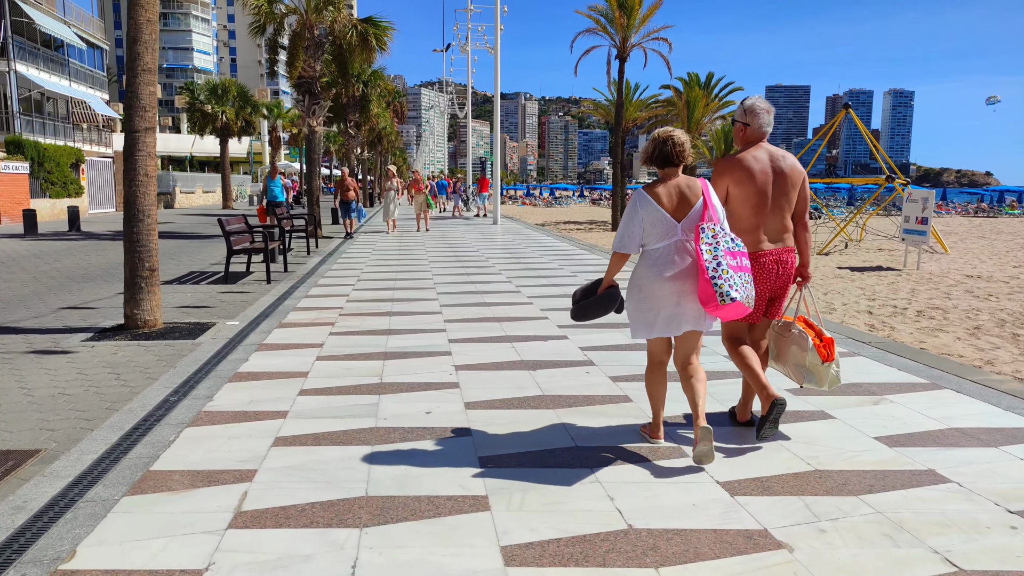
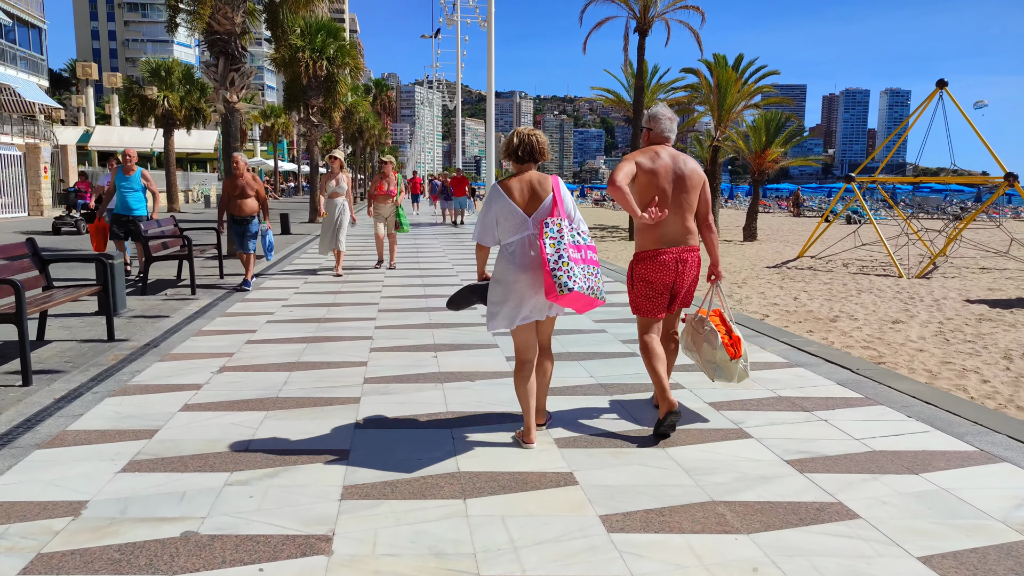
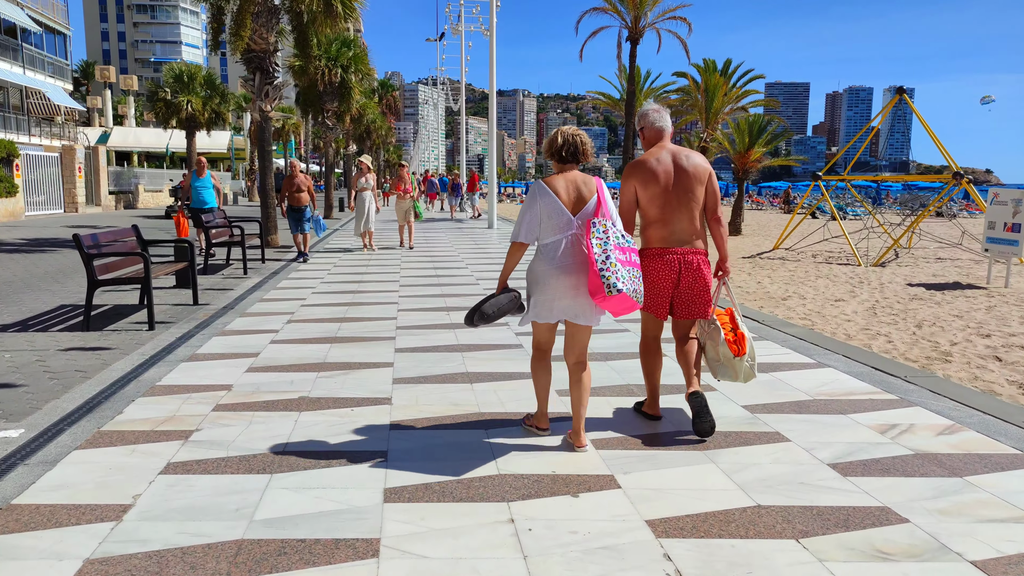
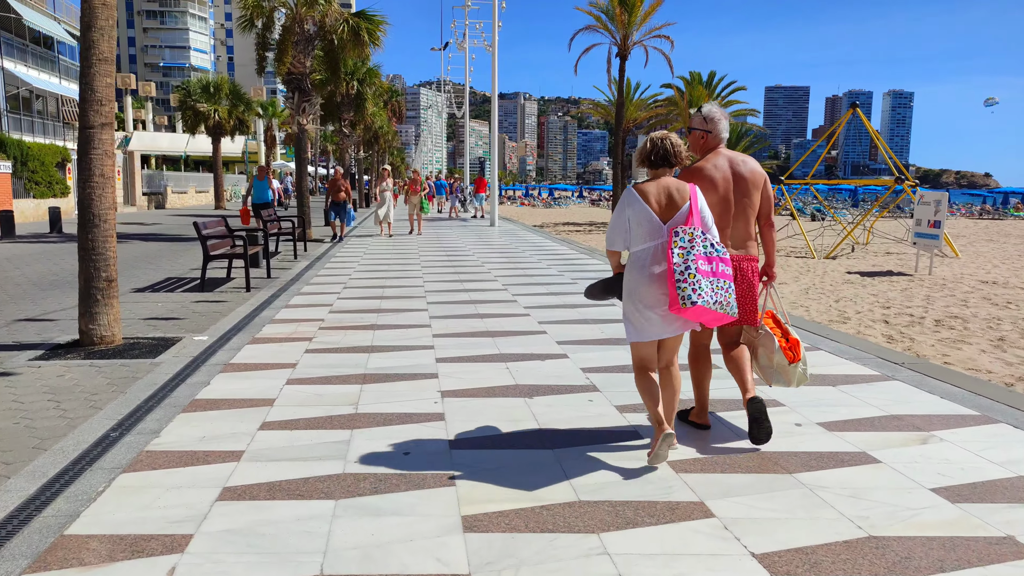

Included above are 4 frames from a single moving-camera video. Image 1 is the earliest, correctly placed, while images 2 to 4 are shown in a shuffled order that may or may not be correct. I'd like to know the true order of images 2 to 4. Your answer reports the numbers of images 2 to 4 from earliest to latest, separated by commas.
4, 3, 2
